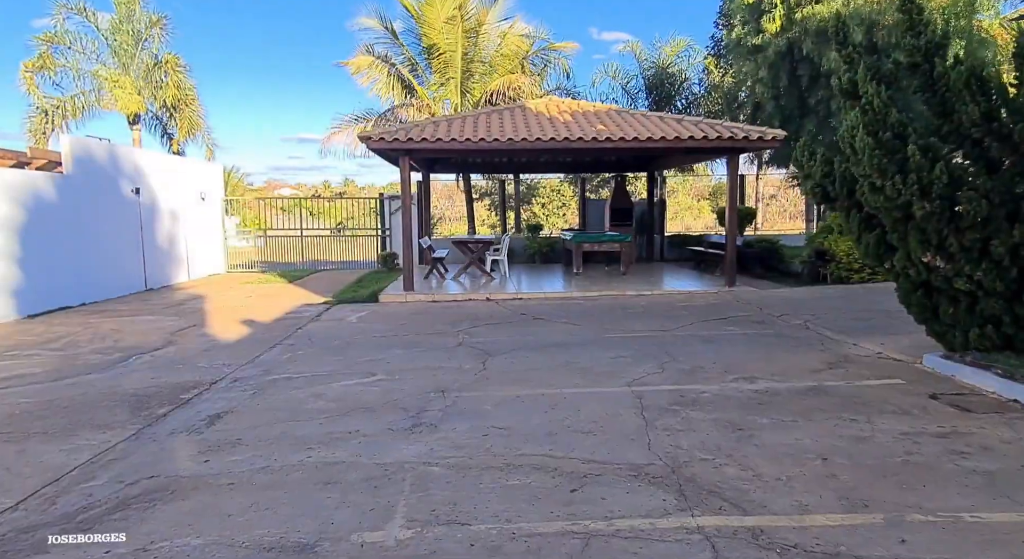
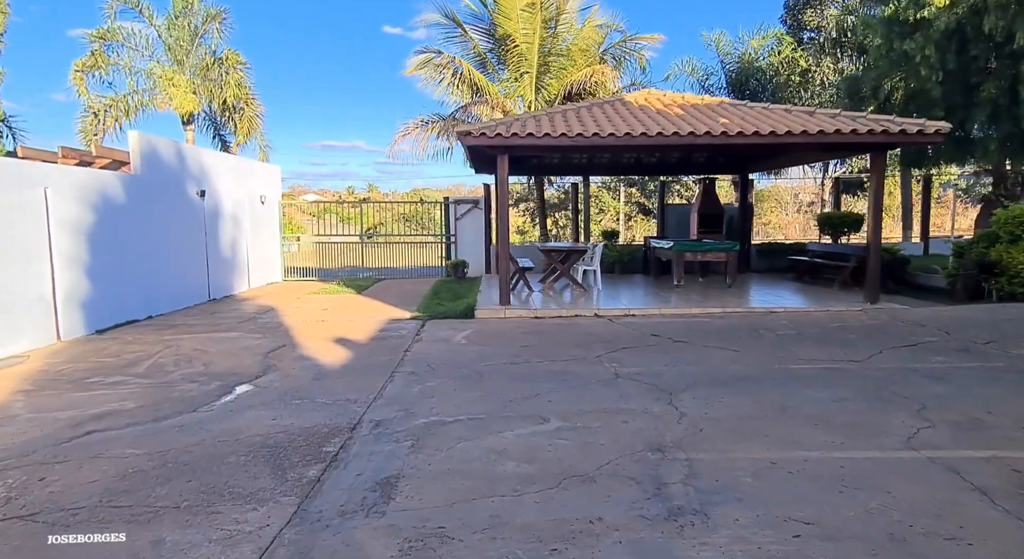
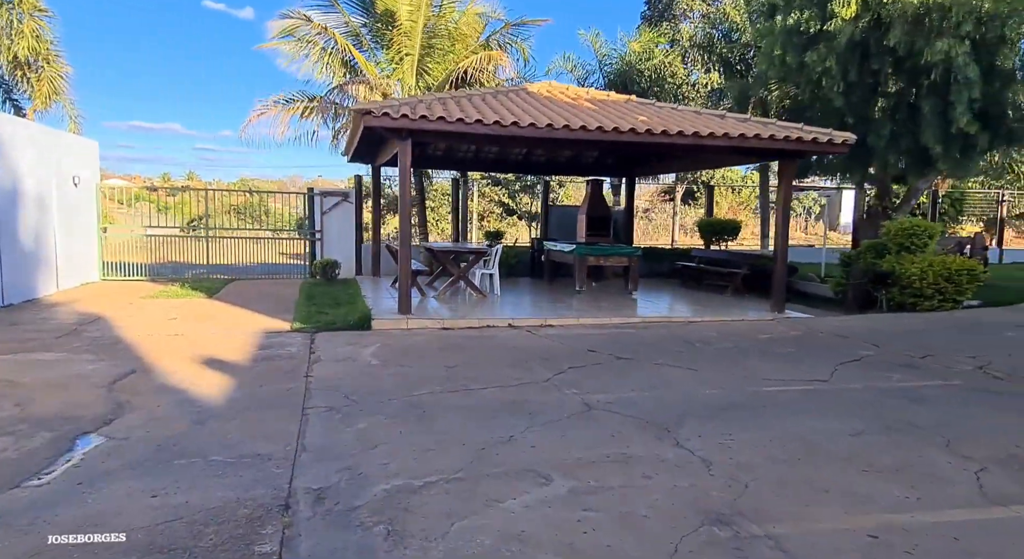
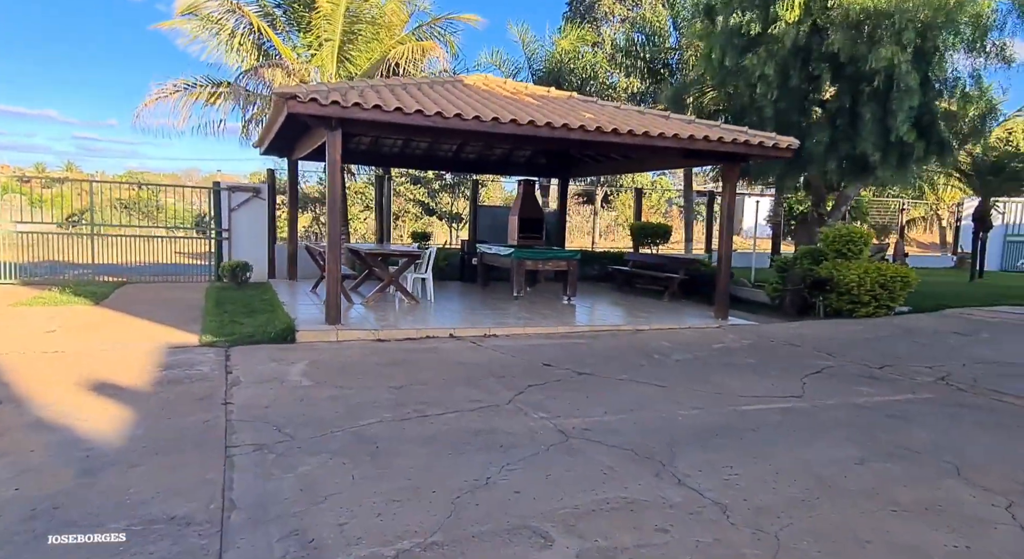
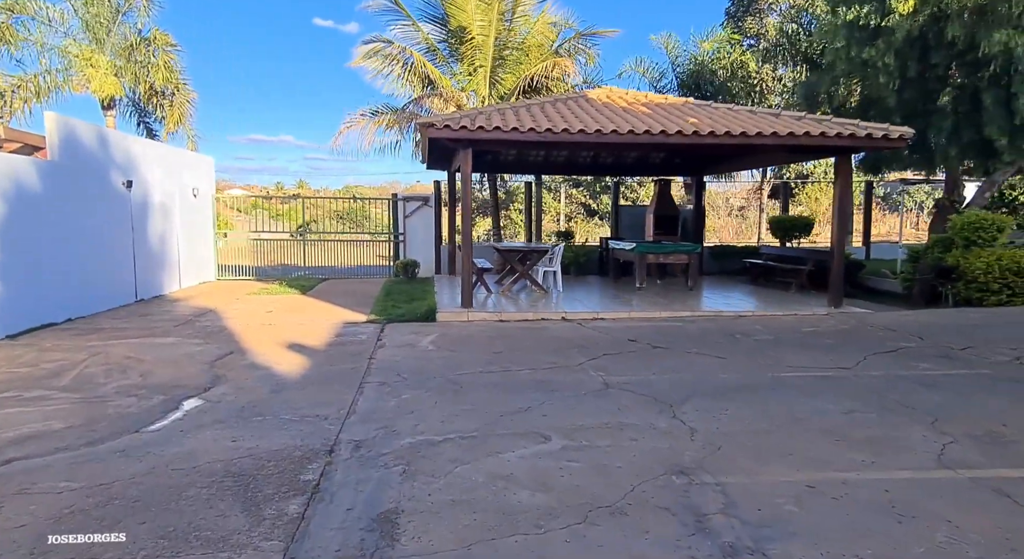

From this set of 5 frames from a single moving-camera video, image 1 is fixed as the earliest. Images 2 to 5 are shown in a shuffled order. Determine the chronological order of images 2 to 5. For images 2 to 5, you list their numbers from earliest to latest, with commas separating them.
2, 5, 3, 4
